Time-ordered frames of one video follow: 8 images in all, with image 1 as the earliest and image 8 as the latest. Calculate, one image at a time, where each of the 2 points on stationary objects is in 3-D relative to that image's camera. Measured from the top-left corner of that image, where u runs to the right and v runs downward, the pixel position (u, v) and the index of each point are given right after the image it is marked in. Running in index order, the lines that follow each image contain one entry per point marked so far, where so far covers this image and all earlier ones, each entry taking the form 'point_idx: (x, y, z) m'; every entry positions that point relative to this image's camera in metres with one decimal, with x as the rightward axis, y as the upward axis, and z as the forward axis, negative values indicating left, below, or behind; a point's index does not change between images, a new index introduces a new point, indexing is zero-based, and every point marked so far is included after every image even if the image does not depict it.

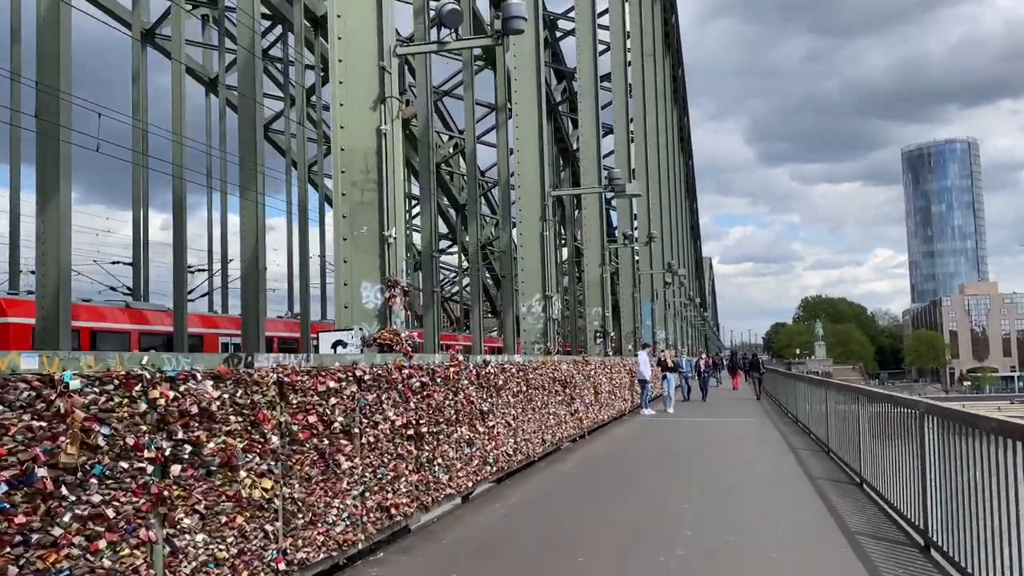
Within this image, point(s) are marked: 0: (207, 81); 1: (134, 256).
0: (-6.1, +4.1, +18.5) m
1: (-6.2, +0.5, +15.1) m
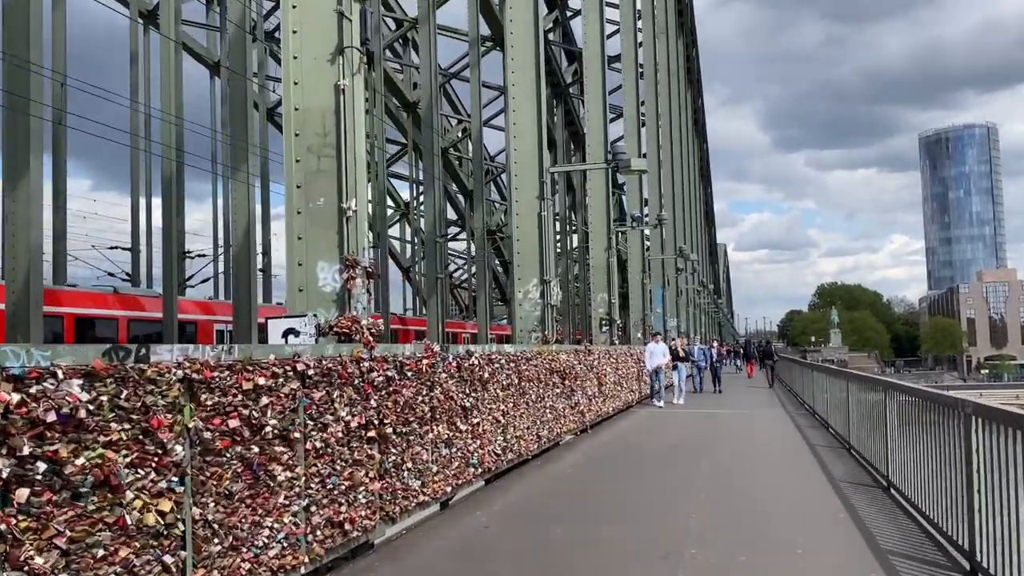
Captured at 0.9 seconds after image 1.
0: (-5.9, +4.4, +18.1) m
1: (-6.0, +0.7, +14.8) m
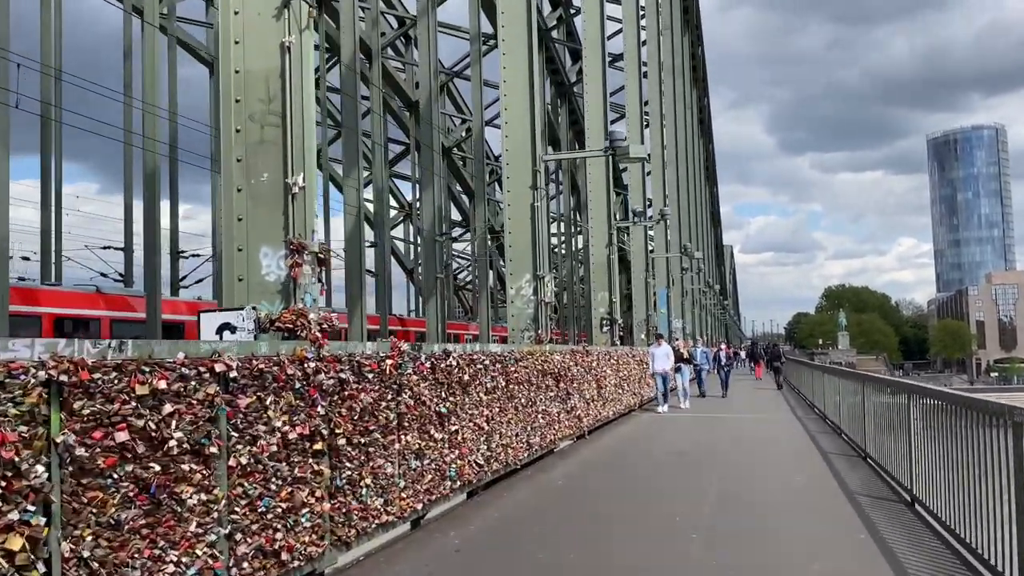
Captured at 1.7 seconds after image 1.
0: (-5.9, +4.4, +17.8) m
1: (-6.0, +0.7, +14.5) m
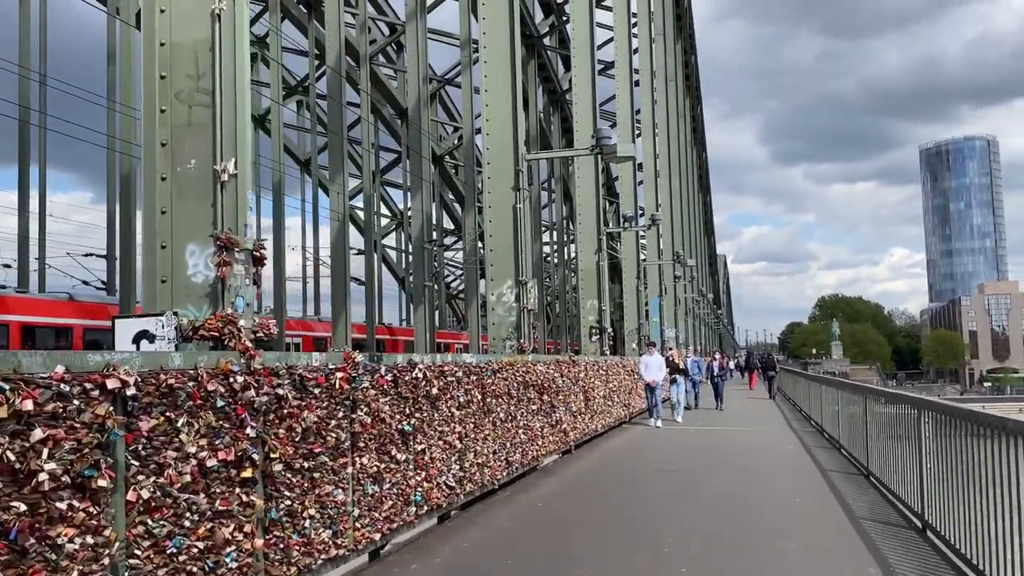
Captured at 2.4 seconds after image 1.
0: (-6.1, +4.2, +17.6) m
1: (-6.2, +0.6, +14.2) m
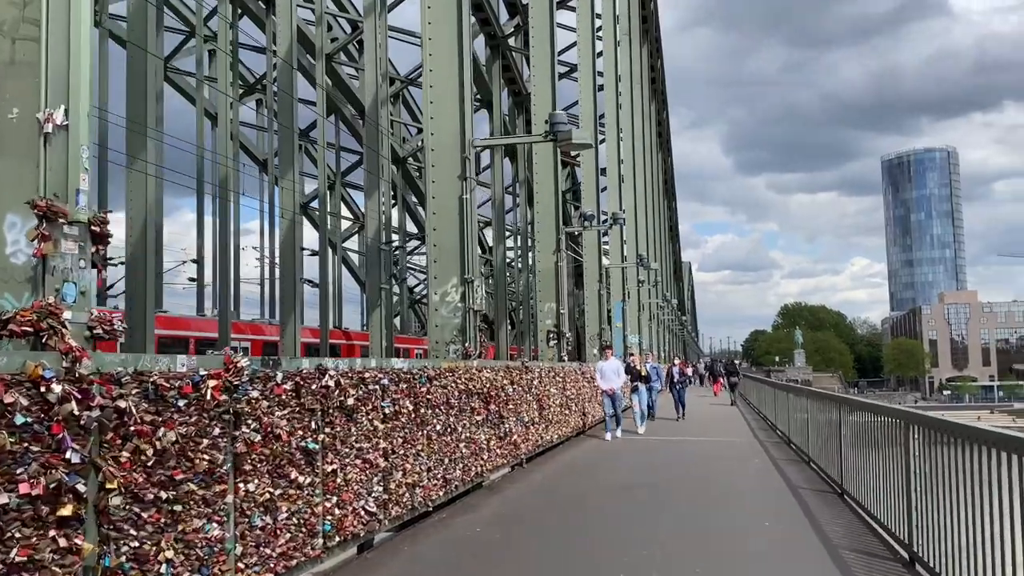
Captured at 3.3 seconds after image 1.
0: (-6.7, +4.2, +17.0) m
1: (-6.8, +0.6, +13.6) m
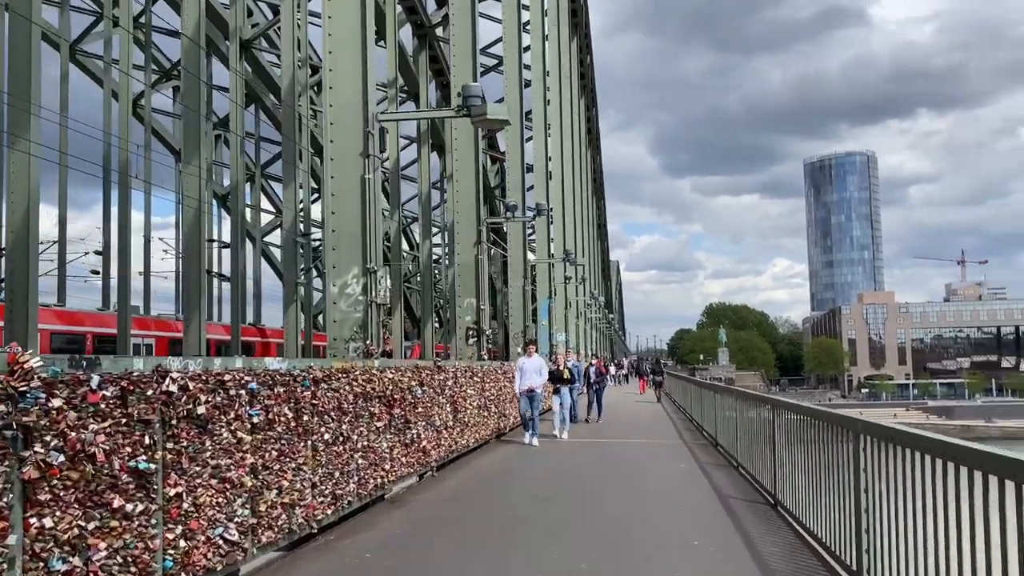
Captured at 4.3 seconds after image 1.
0: (-8.0, +4.3, +16.0) m
1: (-7.8, +0.7, +12.6) m
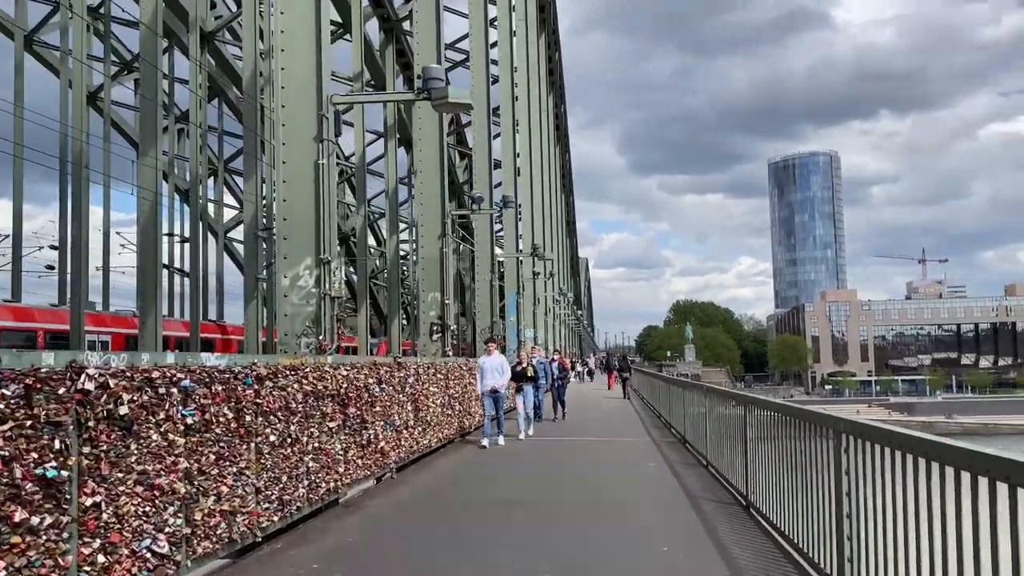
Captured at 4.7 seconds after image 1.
0: (-8.6, +4.4, +15.6) m
1: (-8.3, +0.8, +12.2) m
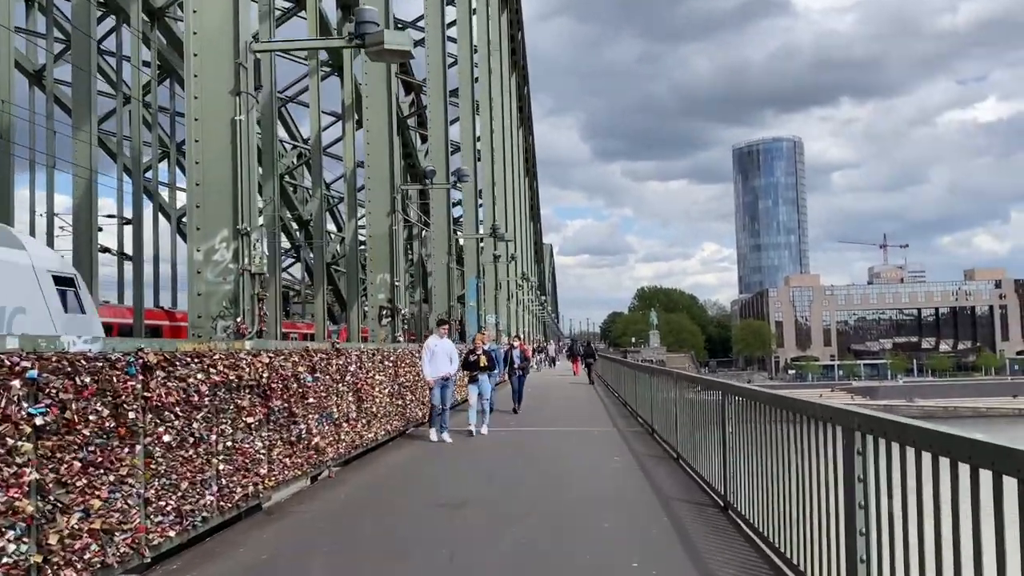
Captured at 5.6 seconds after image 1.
0: (-9.2, +4.6, +14.9) m
1: (-8.8, +0.9, +11.5) m
